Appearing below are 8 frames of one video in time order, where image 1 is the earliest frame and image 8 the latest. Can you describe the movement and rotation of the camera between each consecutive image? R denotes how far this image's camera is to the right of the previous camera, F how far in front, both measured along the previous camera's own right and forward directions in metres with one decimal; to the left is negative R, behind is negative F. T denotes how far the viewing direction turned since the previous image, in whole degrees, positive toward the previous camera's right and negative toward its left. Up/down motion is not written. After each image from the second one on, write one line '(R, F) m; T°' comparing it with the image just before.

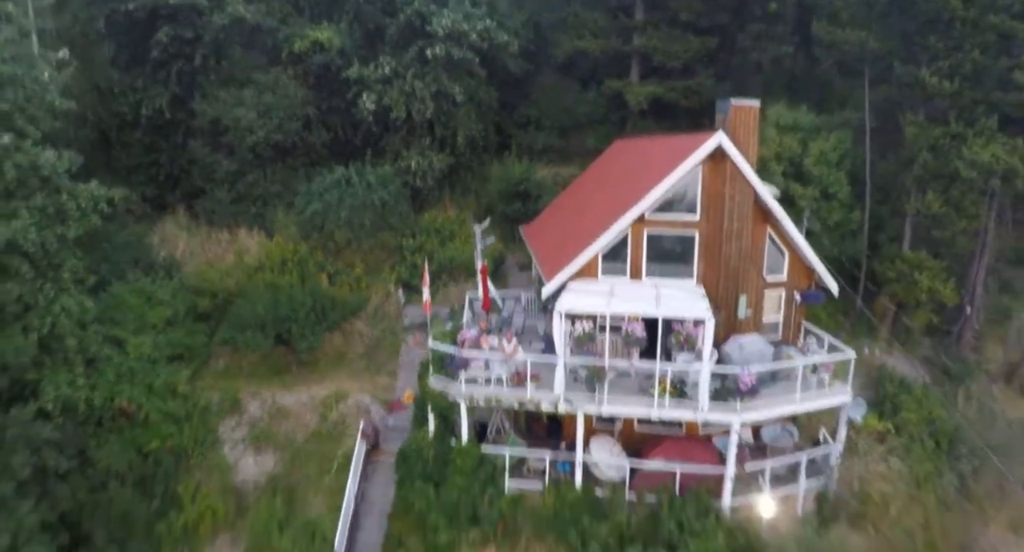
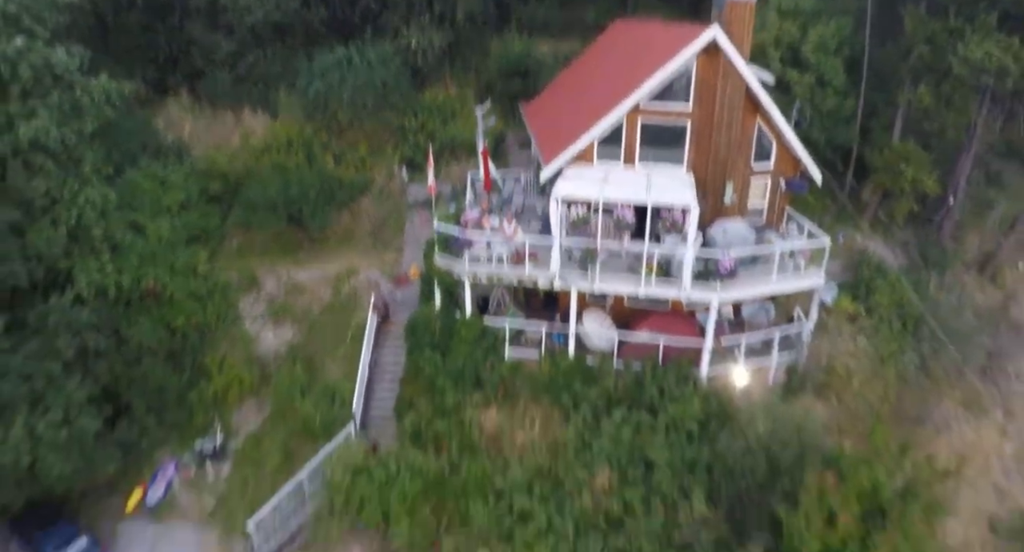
(0.0, -0.7) m; 0°
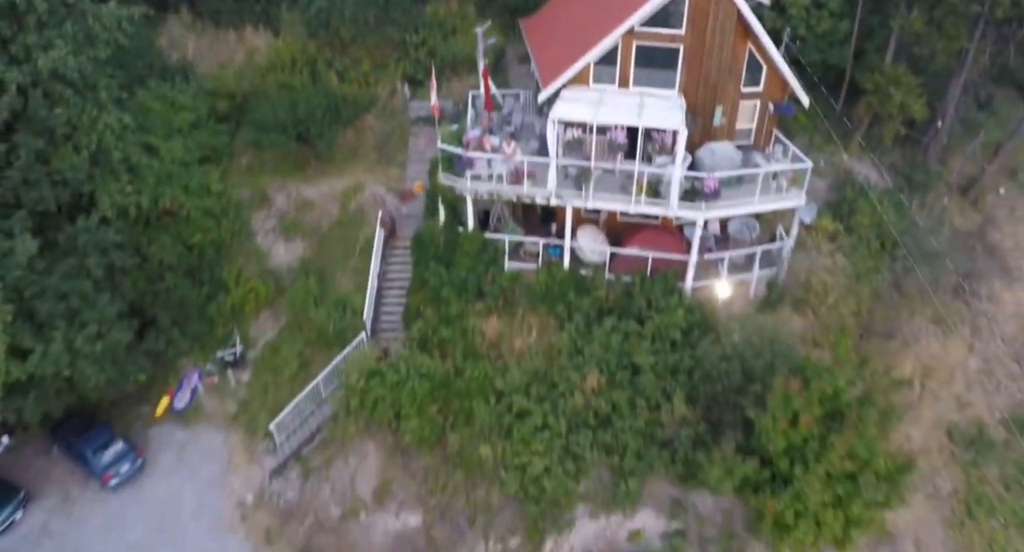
(0.0, -0.9) m; 0°
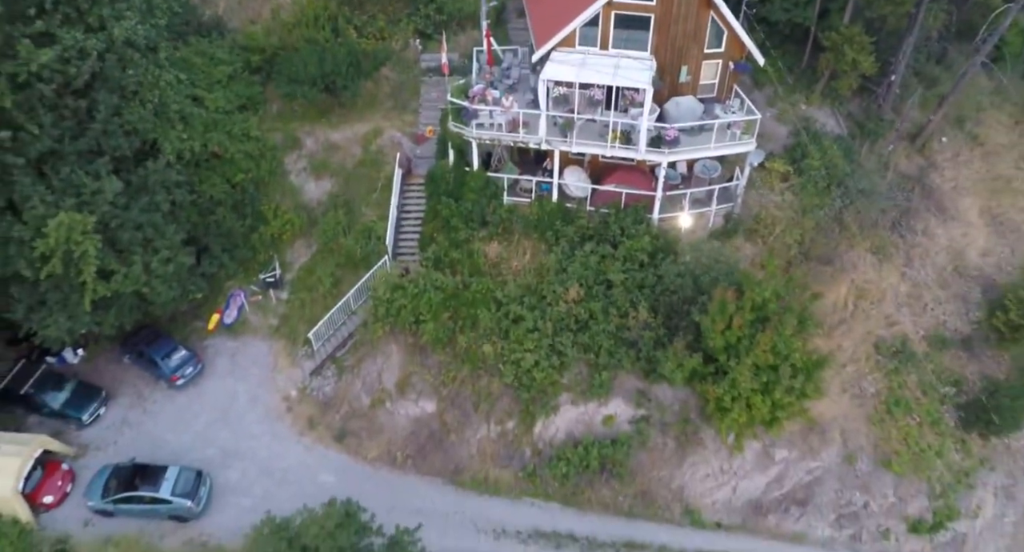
(+0.1, -2.9) m; 0°
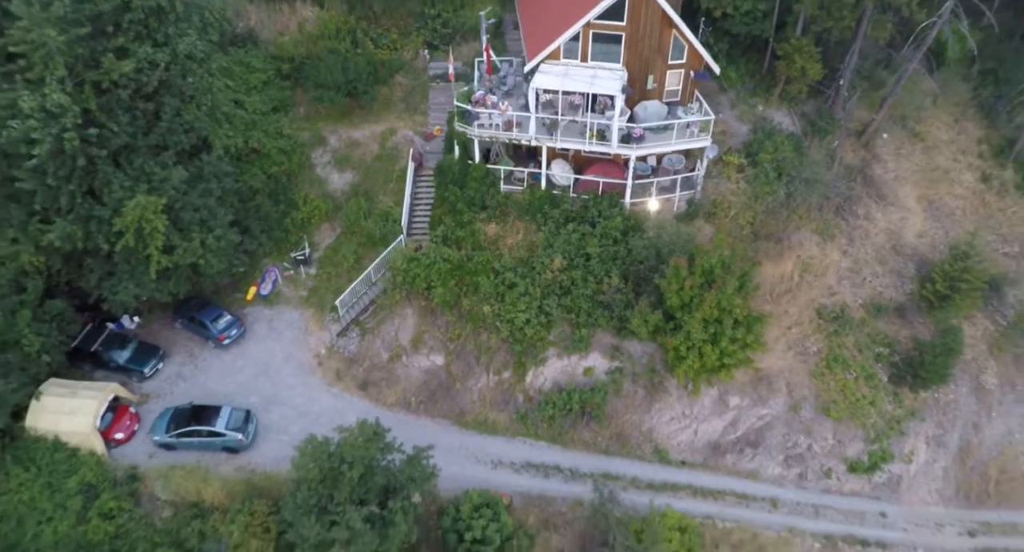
(+0.2, -3.3) m; 0°
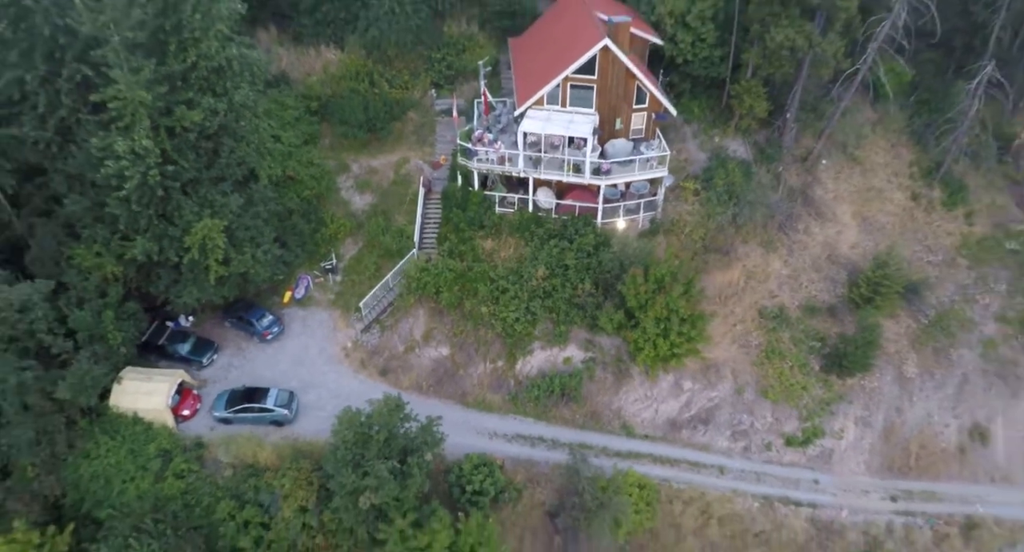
(+0.4, -4.5) m; 0°
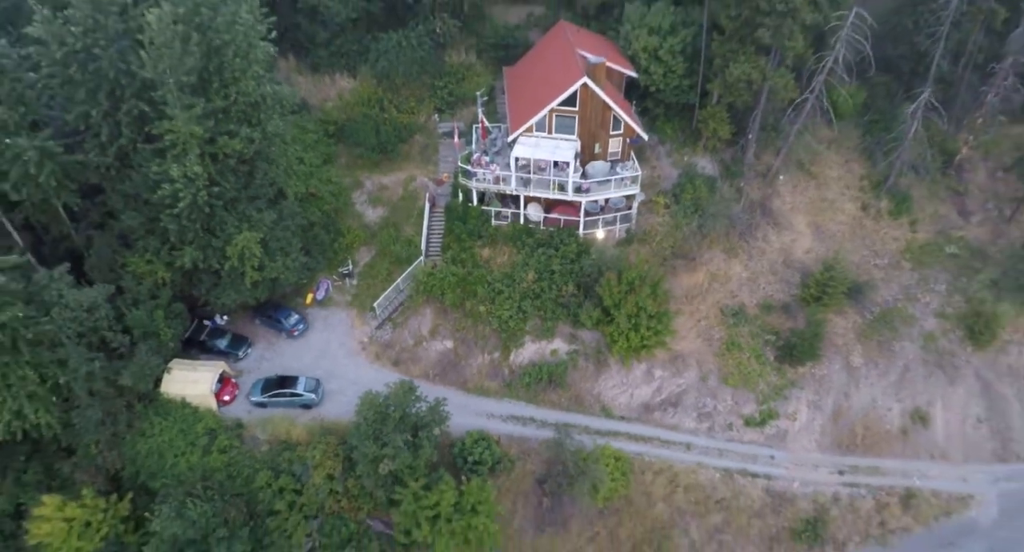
(+0.2, -4.0) m; 0°
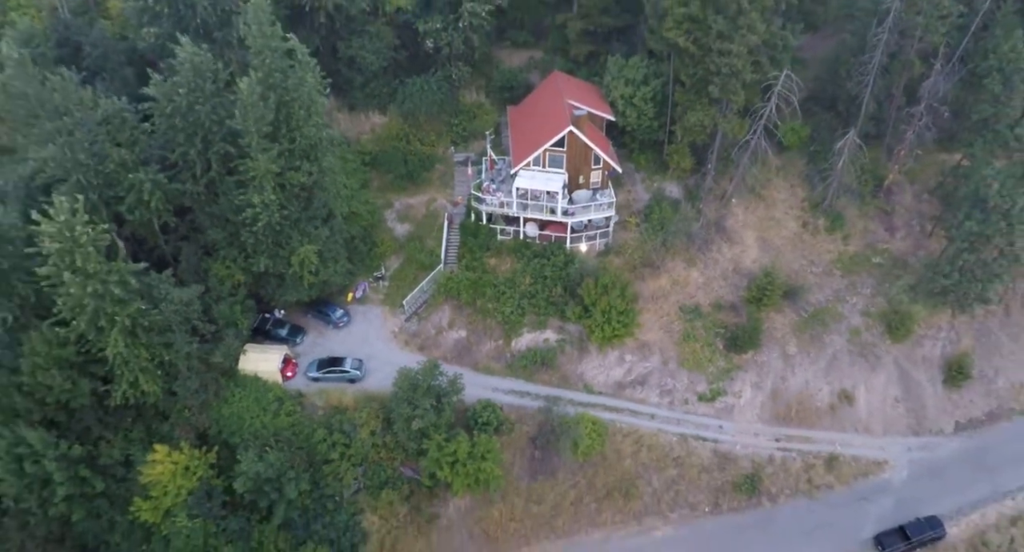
(+0.1, -7.8) m; 0°
